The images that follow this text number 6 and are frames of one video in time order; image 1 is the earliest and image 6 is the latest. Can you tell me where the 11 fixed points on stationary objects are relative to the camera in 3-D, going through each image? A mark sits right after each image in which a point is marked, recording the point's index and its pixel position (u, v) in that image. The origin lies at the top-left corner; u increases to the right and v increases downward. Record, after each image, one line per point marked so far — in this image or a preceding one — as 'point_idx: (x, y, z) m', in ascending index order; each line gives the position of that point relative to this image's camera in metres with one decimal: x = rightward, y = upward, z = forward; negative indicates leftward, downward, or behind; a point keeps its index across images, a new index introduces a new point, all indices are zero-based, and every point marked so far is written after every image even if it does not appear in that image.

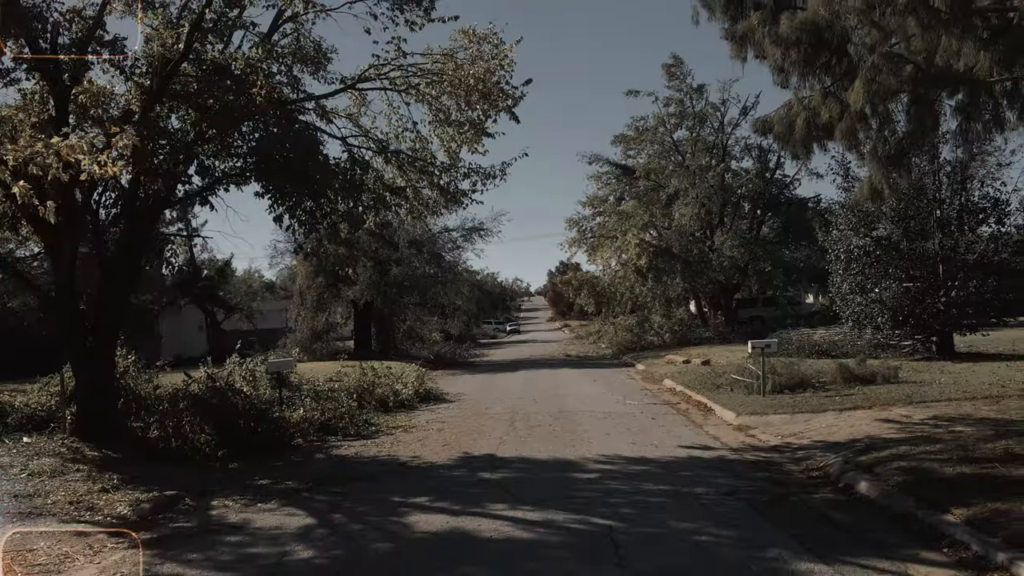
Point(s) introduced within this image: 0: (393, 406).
0: (-2.6, -2.6, +17.2) m
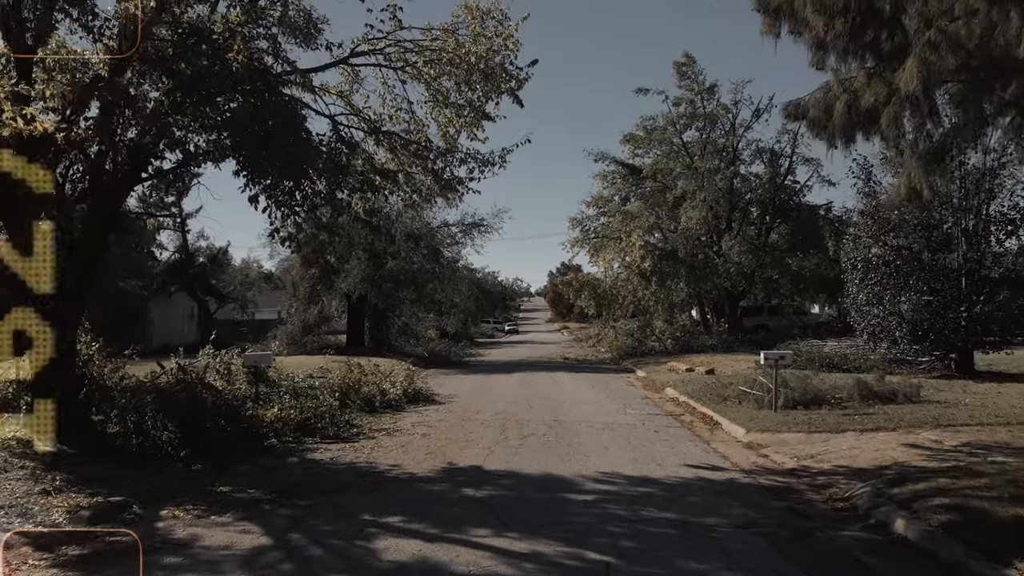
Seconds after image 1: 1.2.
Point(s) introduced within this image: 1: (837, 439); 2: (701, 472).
0: (-2.7, -2.4, +16.2) m
1: (+4.4, -2.0, +10.6) m
2: (+2.2, -2.2, +9.3) m
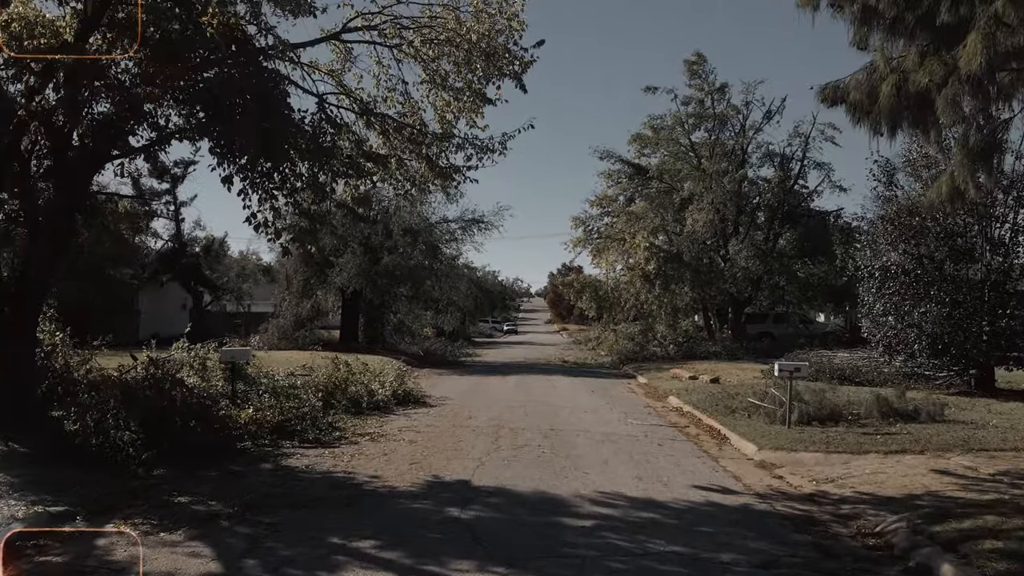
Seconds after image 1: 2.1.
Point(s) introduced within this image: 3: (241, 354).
0: (-2.8, -2.3, +15.3) m
1: (+4.3, -2.1, +9.7) m
2: (+2.1, -2.2, +8.4) m
3: (-4.2, -1.0, +12.3) m
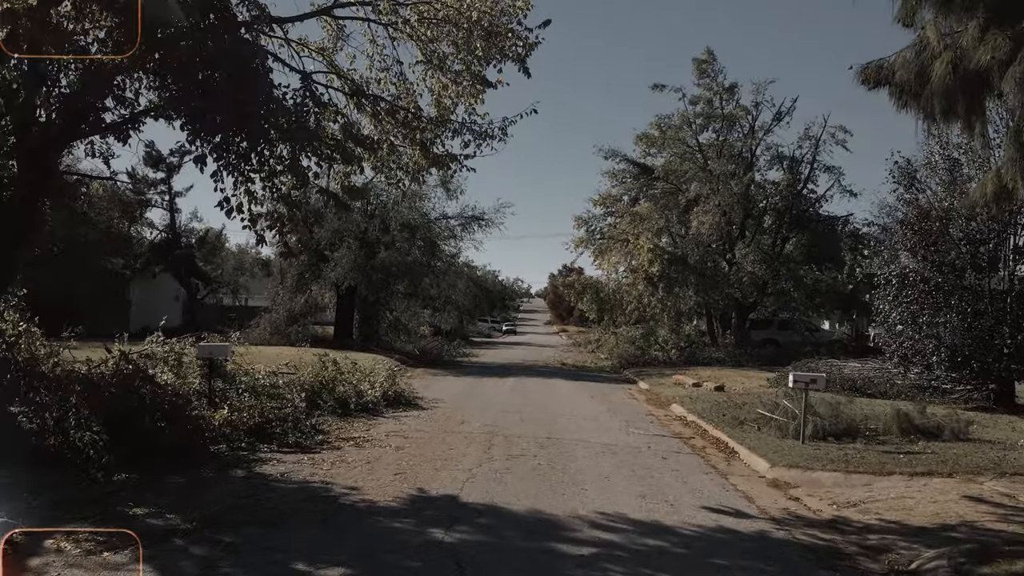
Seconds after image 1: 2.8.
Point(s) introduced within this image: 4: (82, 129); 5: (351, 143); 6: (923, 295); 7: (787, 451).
0: (-2.9, -2.2, +14.5) m
1: (+4.2, -2.2, +8.9) m
2: (+2.0, -2.3, +7.7) m
3: (-4.3, -0.9, +11.5) m
4: (-5.5, +2.0, +10.0) m
5: (-2.1, +1.9, +10.2) m
6: (+8.1, -0.1, +15.6) m
7: (+3.7, -2.2, +10.6) m
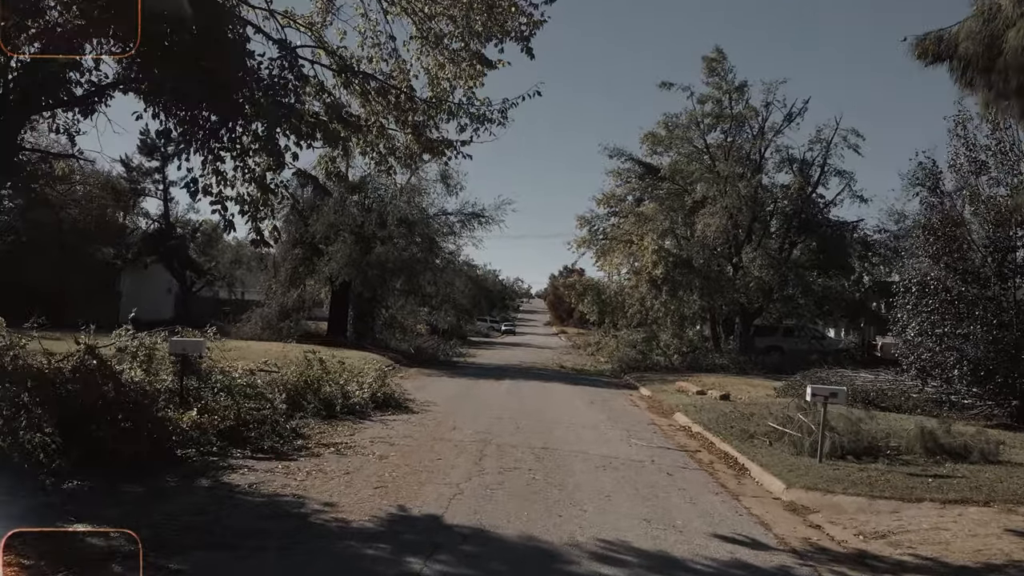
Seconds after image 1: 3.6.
0: (-3.0, -2.1, +13.7) m
1: (+4.1, -2.3, +8.1) m
2: (+2.0, -2.3, +6.8) m
3: (-4.3, -0.8, +10.7) m
4: (-5.4, +2.2, +9.2) m
5: (-2.1, +1.9, +9.4) m
6: (+8.1, -0.3, +14.8) m
7: (+3.6, -2.3, +9.8) m
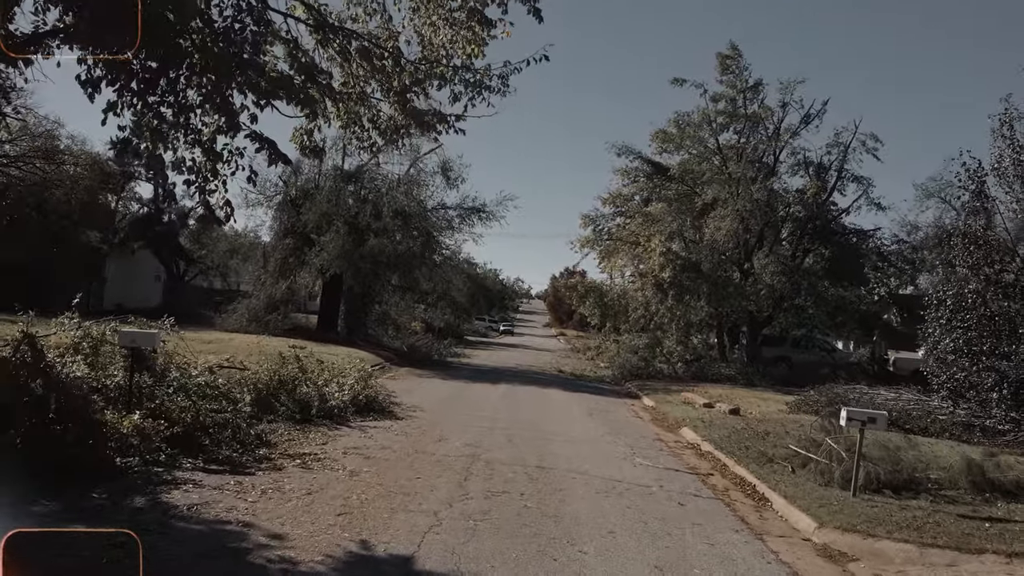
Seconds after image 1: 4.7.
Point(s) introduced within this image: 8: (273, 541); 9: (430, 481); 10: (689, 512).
0: (-3.1, -2.0, +12.4) m
1: (+4.0, -2.4, +6.8) m
2: (+1.8, -2.3, +5.5) m
3: (-4.4, -0.6, +9.4) m
4: (-5.4, +2.4, +7.9) m
5: (-2.0, +2.0, +8.1) m
6: (+8.1, -0.6, +13.5) m
7: (+3.5, -2.3, +8.5) m
8: (-1.9, -2.0, +6.3) m
9: (-0.9, -2.1, +8.8) m
10: (+1.9, -2.4, +8.6) m
